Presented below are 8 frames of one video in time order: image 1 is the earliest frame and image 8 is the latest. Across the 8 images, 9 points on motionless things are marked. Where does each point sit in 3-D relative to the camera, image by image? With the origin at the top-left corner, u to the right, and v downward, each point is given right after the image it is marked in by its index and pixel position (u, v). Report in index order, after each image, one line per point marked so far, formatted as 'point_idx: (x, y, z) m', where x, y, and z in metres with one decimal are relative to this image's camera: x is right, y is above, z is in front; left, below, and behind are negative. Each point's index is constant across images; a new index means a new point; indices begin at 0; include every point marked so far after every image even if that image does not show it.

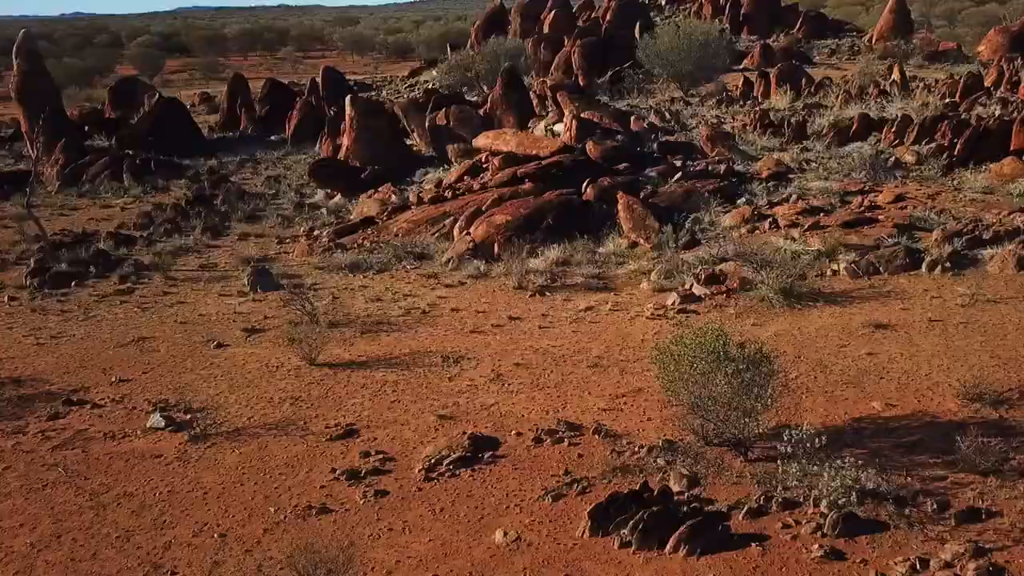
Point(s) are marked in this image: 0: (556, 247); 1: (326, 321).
0: (+0.2, +0.2, +8.6) m
1: (-0.8, -0.1, +7.2) m
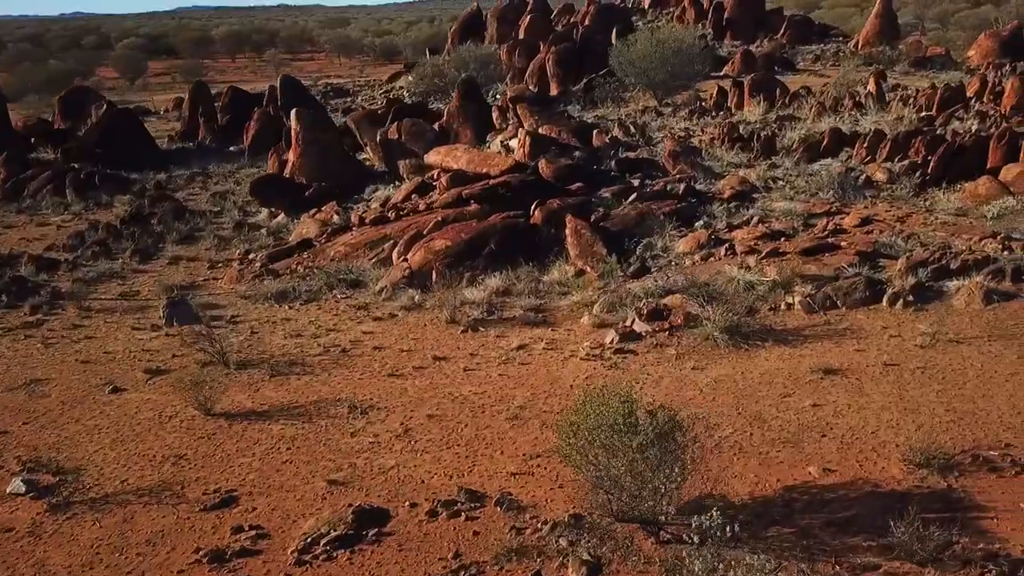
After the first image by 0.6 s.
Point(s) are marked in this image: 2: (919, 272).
0: (-0.1, +0.1, +8.1) m
1: (-1.1, -0.3, +6.7) m
2: (+1.8, +0.1, +7.5) m
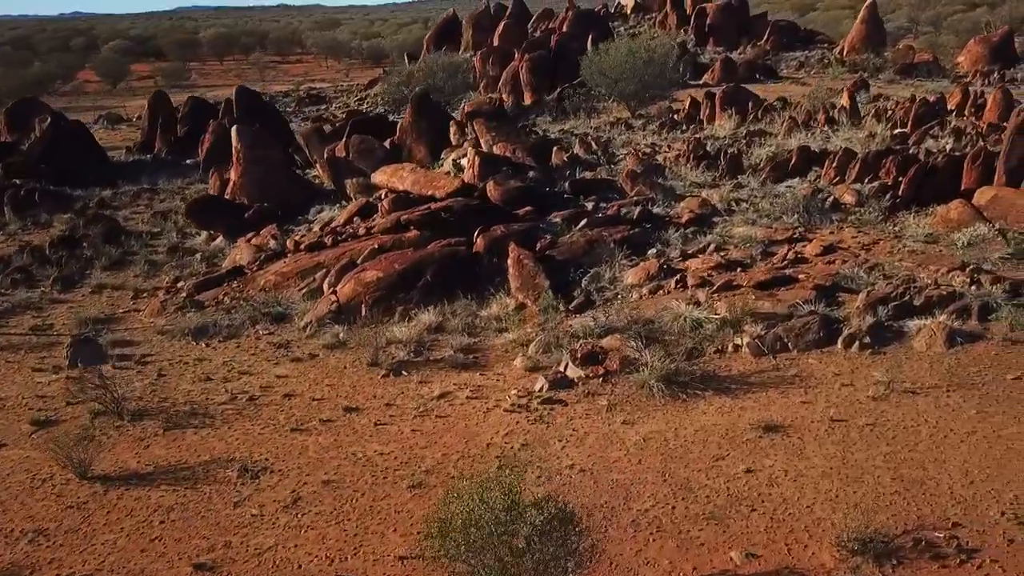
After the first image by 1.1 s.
0: (-0.4, -0.1, +7.6) m
1: (-1.4, -0.4, +6.1) m
2: (+1.5, -0.1, +7.0) m
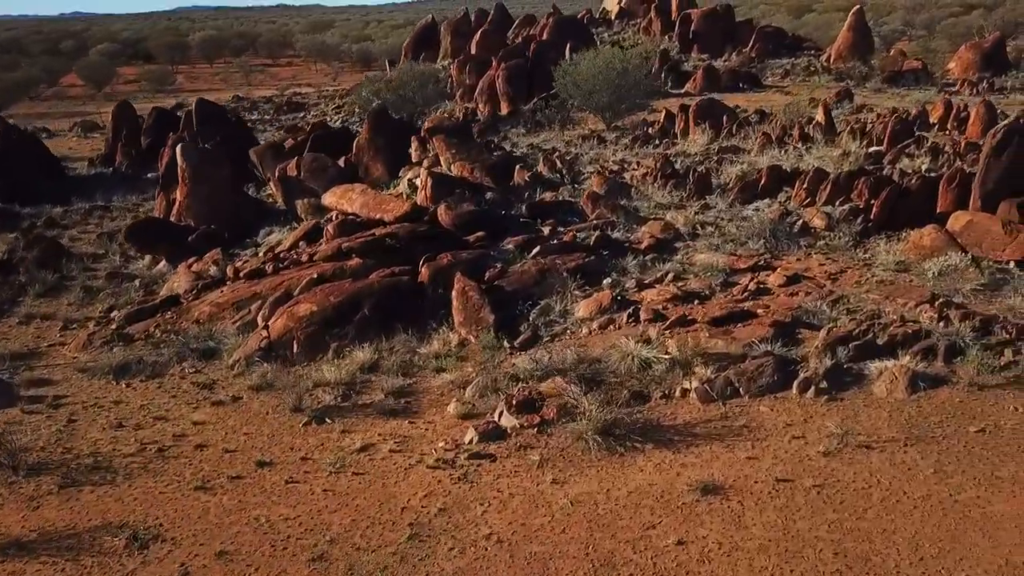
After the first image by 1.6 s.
0: (-0.6, -0.2, +7.1) m
1: (-1.6, -0.6, +5.7) m
2: (+1.3, -0.2, +6.6) m
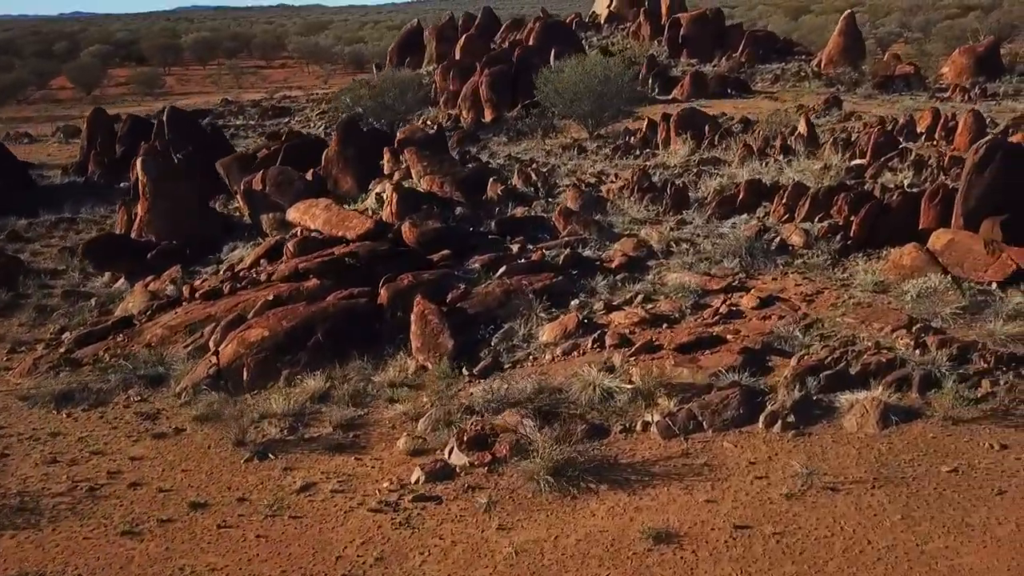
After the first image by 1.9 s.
0: (-0.8, -0.3, +6.8) m
1: (-1.8, -0.7, +5.4) m
2: (+1.1, -0.3, +6.3) m
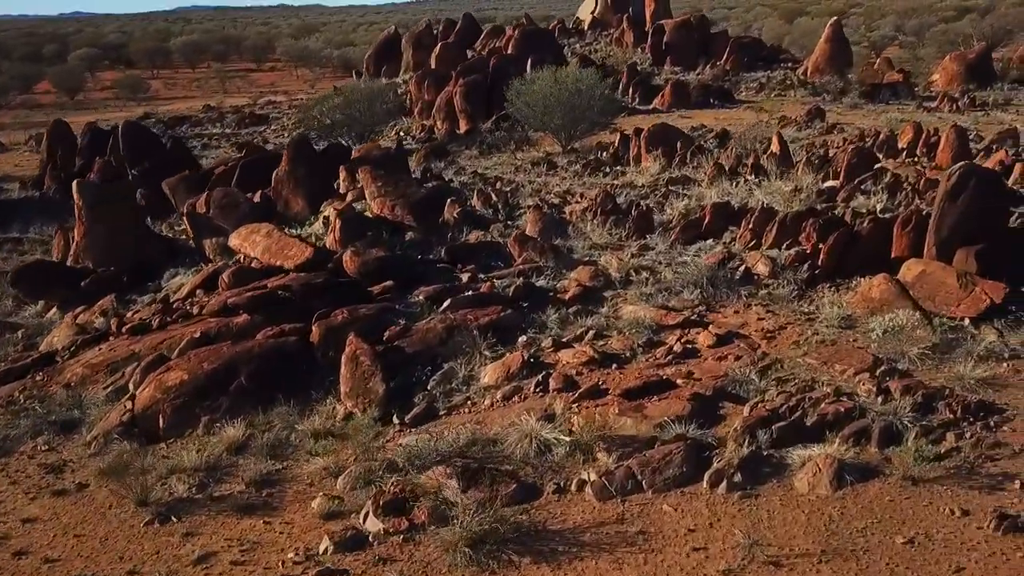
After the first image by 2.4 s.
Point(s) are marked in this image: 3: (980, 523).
0: (-1.0, -0.5, +6.4) m
1: (-2.0, -0.8, +5.0) m
2: (+0.8, -0.5, +5.8) m
3: (+1.4, -0.7, +5.0) m
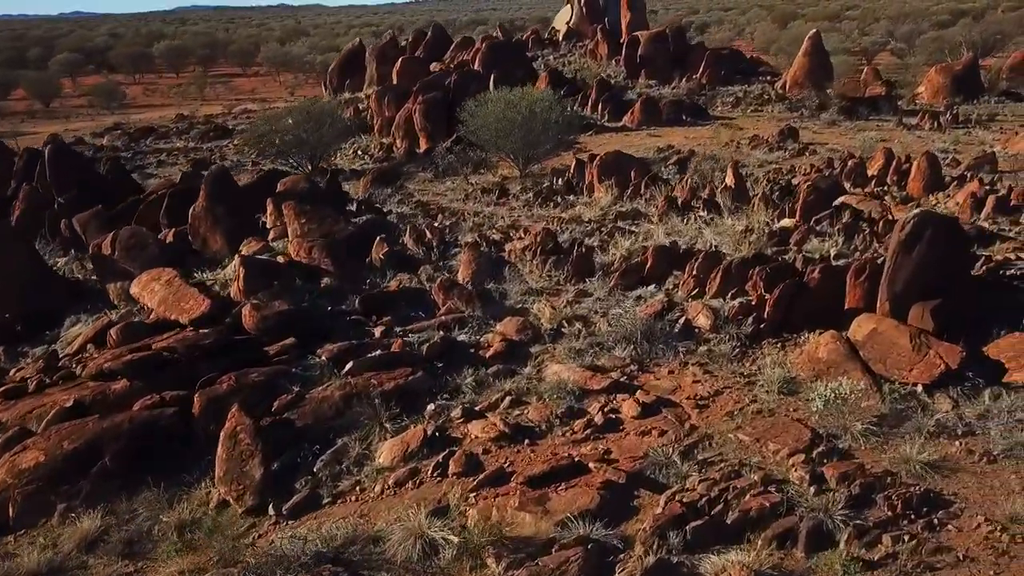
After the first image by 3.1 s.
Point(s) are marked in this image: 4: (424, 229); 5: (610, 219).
0: (-1.4, -0.7, +5.7) m
1: (-2.4, -1.1, +4.3) m
2: (+0.5, -0.7, +5.1) m
3: (+1.0, -0.9, +4.3) m
4: (-0.5, +0.4, +10.1) m
5: (+0.6, +0.4, +10.3) m
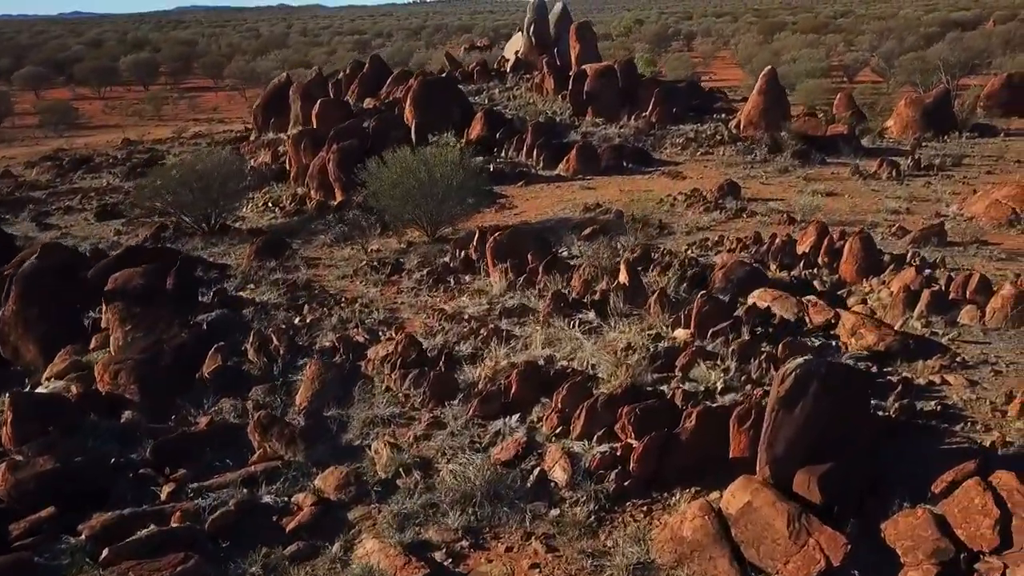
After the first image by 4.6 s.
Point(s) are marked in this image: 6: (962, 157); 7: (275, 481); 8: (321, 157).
0: (-2.1, -1.3, +4.5) m
1: (-3.1, -1.6, +3.1) m
2: (-0.2, -1.3, +3.9) m
3: (+0.3, -1.5, +3.1) m
4: (-1.2, -0.2, +8.9) m
5: (-0.1, -0.1, +9.1) m
6: (+4.7, +1.3, +17.8) m
7: (-0.9, -0.7, +6.6) m
8: (-1.7, +1.2, +15.6) m
